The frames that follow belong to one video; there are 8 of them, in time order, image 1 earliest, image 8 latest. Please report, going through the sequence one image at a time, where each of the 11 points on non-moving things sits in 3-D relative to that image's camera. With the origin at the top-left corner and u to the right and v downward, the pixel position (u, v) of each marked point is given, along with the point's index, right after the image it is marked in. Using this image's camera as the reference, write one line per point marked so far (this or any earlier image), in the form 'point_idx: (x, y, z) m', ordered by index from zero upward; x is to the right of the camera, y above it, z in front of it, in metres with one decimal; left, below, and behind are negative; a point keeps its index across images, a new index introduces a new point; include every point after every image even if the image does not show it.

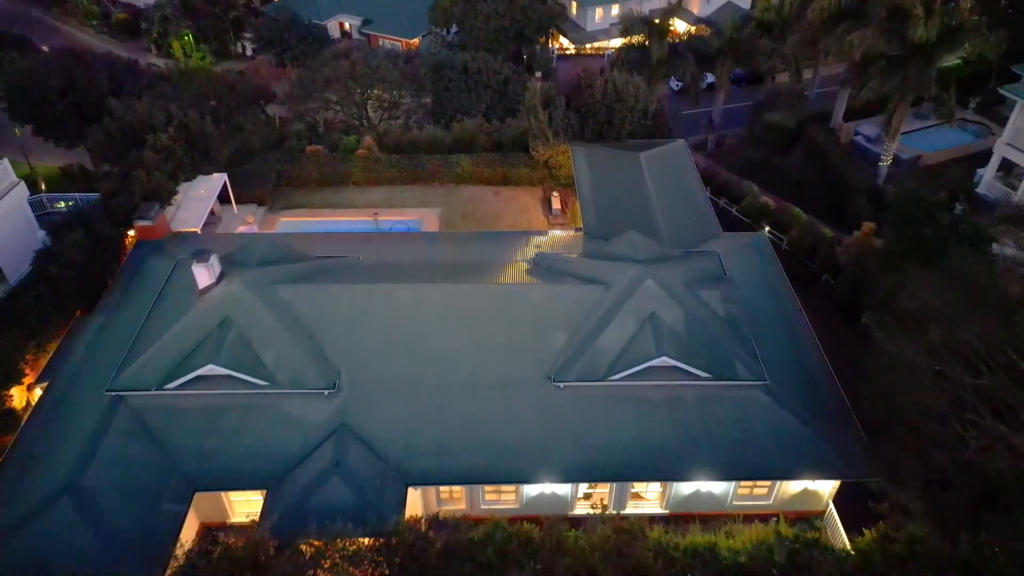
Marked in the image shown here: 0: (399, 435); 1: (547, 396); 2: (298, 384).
0: (-3.1, -4.0, +19.2) m
1: (+1.0, -3.0, +19.8) m
2: (-5.9, -2.7, +19.6) m
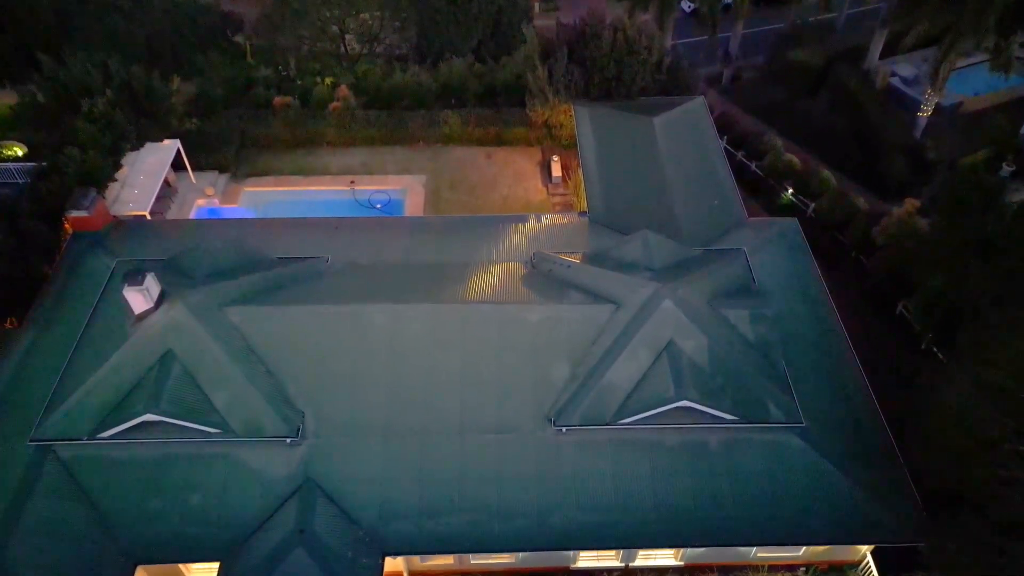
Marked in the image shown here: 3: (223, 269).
0: (-3.2, -4.7, +16.5) m
1: (+0.8, -3.7, +17.0) m
2: (-6.0, -3.4, +16.8) m
3: (-7.9, +0.5, +19.6) m
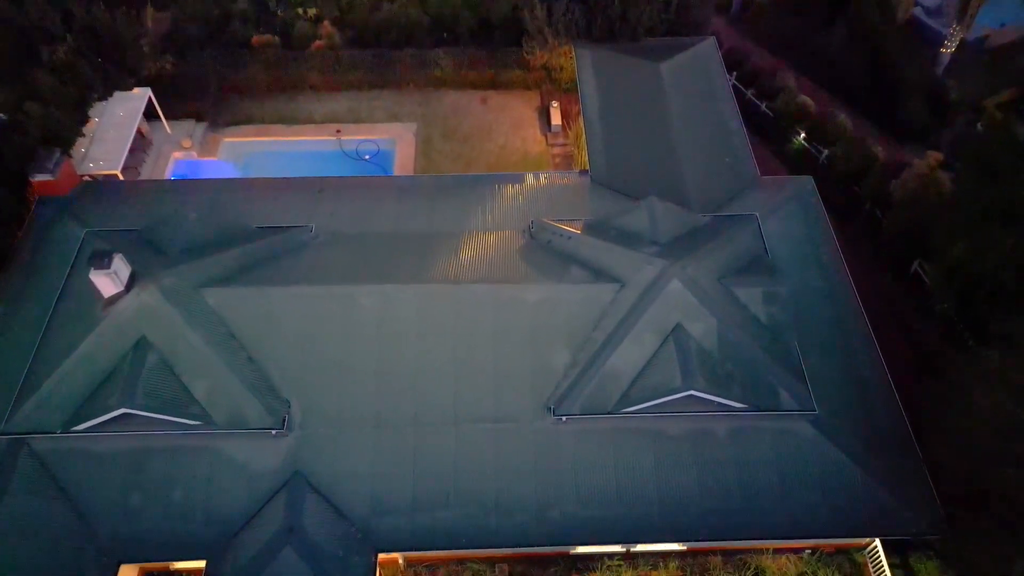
0: (-3.3, -4.4, +15.8) m
1: (+0.8, -3.3, +16.2) m
2: (-6.1, -3.0, +15.9) m
3: (-8.0, +1.1, +18.3) m
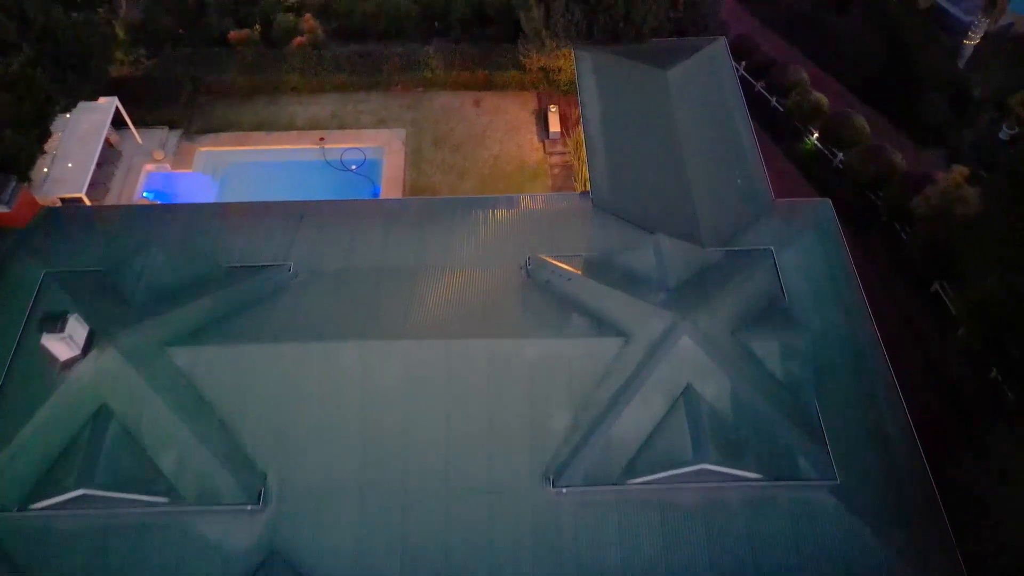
0: (-3.3, -5.6, +14.6) m
1: (+0.7, -4.5, +14.9) m
2: (-6.2, -4.3, +14.6) m
3: (-8.1, 0.0, +16.7) m
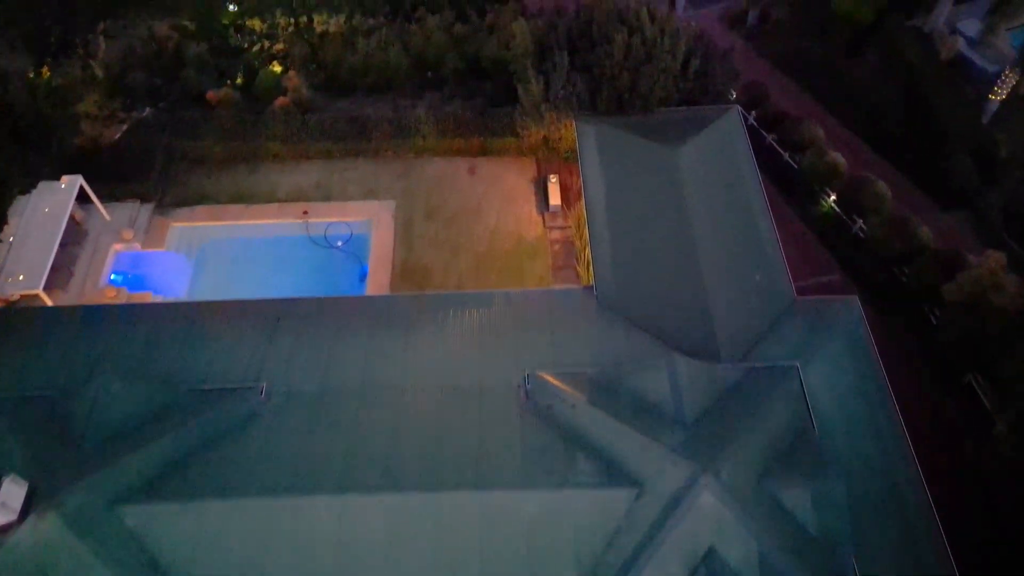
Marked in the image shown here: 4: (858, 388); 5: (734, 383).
0: (-3.4, -8.4, +12.8) m
1: (+0.6, -7.3, +13.1) m
2: (-6.2, -7.1, +12.8) m
3: (-8.1, -2.8, +14.9) m
4: (+8.0, -2.3, +16.6) m
5: (+4.9, -2.1, +15.6) m
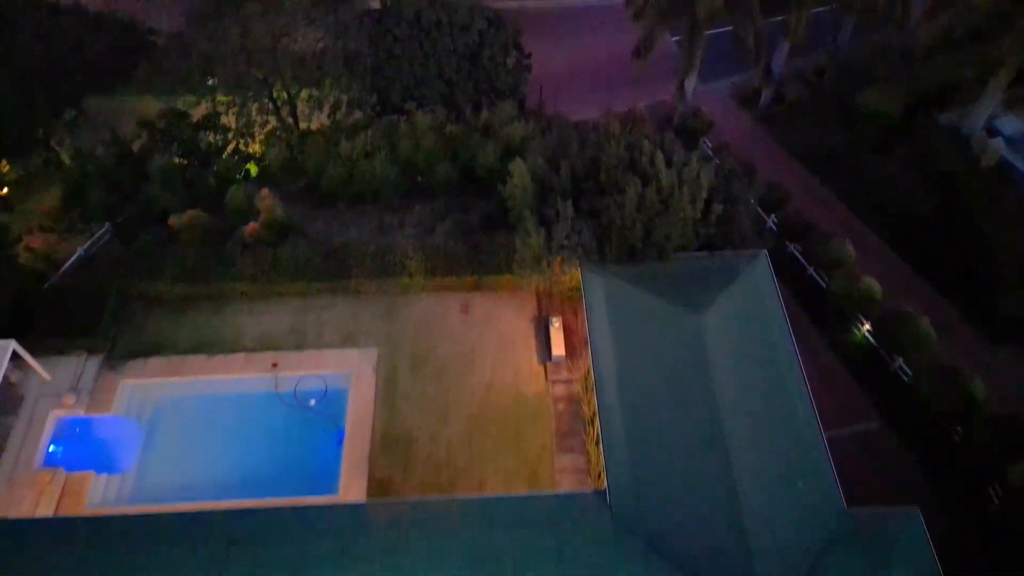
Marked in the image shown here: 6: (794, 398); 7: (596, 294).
0: (-3.4, -13.0, +9.7) m
1: (+0.6, -11.8, +10.1) m
2: (-6.2, -11.6, +9.7) m
3: (-8.2, -7.4, +12.0) m
4: (+8.0, -6.9, +13.6) m
5: (+4.9, -6.7, +12.7) m
6: (+6.8, -2.6, +17.2) m
7: (+2.2, -0.2, +18.8) m
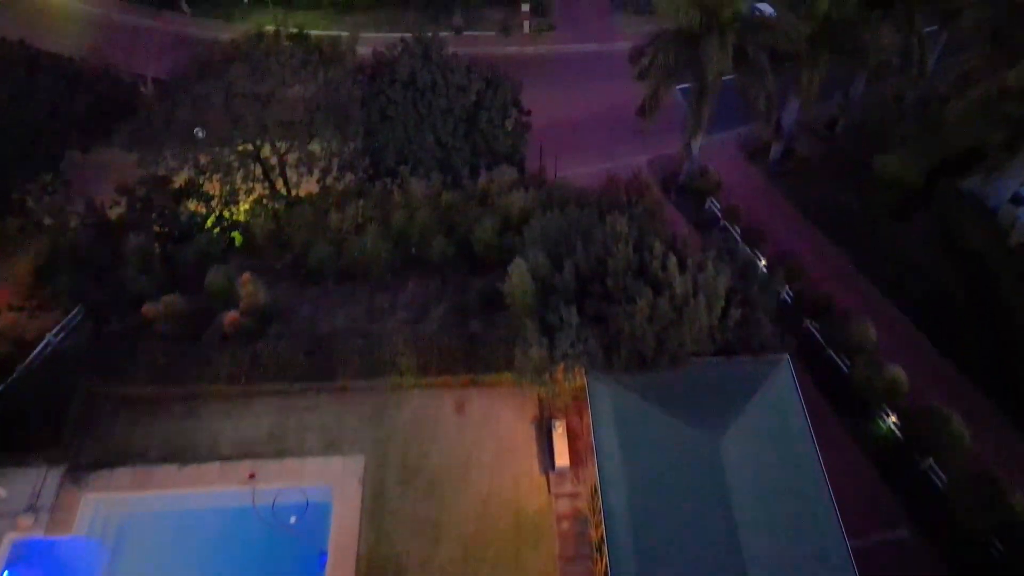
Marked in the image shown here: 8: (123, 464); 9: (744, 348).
0: (-3.4, -15.5, +7.8) m
1: (+0.6, -14.4, +8.1) m
2: (-6.2, -14.2, +7.8) m
3: (-8.2, -10.1, +10.1) m
4: (+8.0, -9.5, +11.8) m
5: (+4.9, -9.3, +10.9) m
6: (+6.7, -5.4, +15.4) m
7: (+2.2, -3.0, +17.1) m
8: (-10.6, -4.8, +19.6) m
9: (+6.2, -1.3, +19.0) m
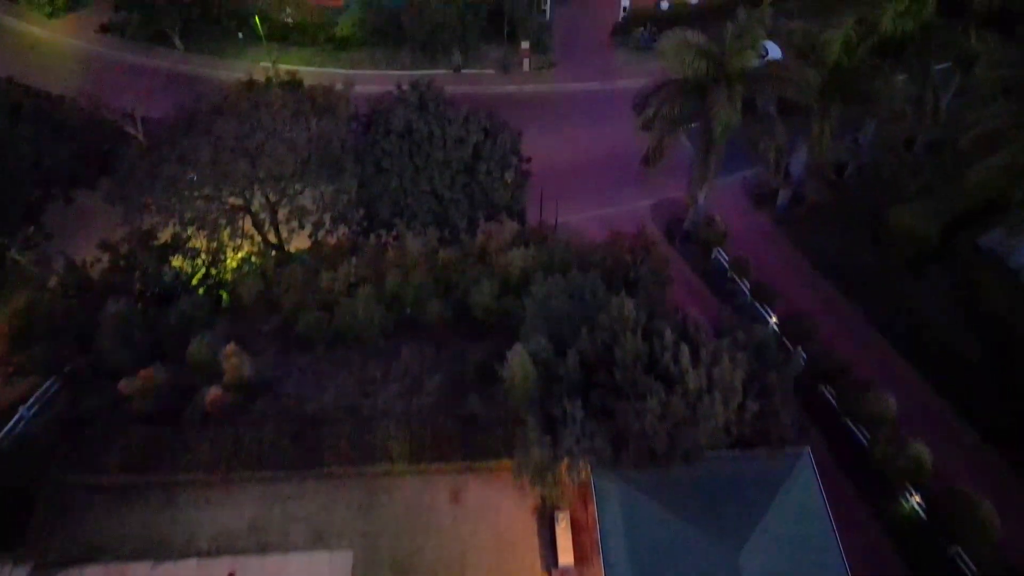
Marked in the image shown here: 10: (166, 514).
0: (-3.4, -17.4, +6.1) m
1: (+0.6, -16.2, +6.5) m
2: (-6.2, -16.1, +6.2) m
3: (-8.2, -12.0, +8.6) m
4: (+8.0, -11.5, +10.3) m
5: (+4.9, -11.2, +9.4) m
6: (+6.7, -7.4, +14.0) m
7: (+2.2, -5.1, +15.8) m
8: (-10.6, -6.9, +18.2) m
9: (+6.2, -3.4, +17.7) m
10: (-9.1, -5.9, +19.0) m
